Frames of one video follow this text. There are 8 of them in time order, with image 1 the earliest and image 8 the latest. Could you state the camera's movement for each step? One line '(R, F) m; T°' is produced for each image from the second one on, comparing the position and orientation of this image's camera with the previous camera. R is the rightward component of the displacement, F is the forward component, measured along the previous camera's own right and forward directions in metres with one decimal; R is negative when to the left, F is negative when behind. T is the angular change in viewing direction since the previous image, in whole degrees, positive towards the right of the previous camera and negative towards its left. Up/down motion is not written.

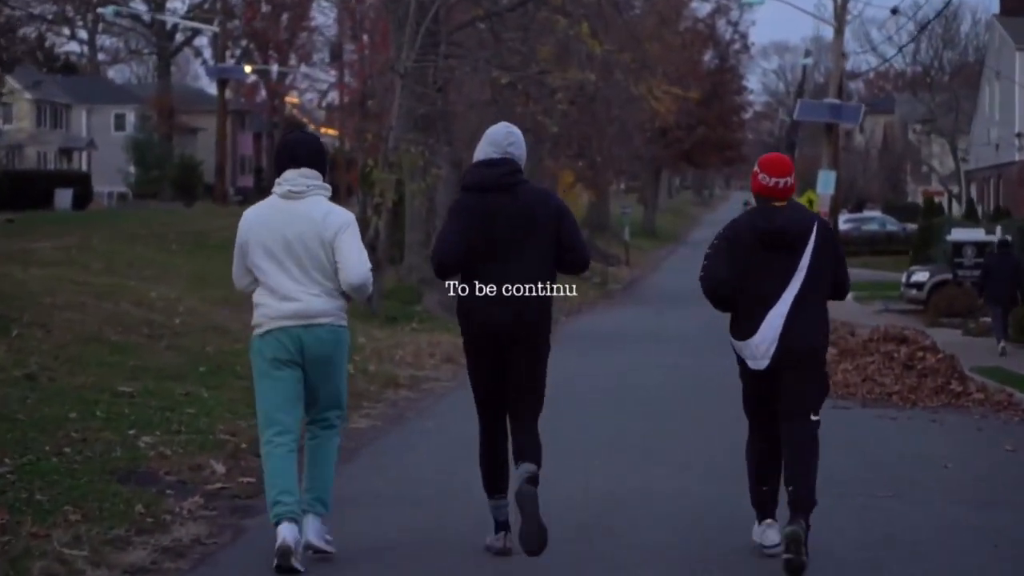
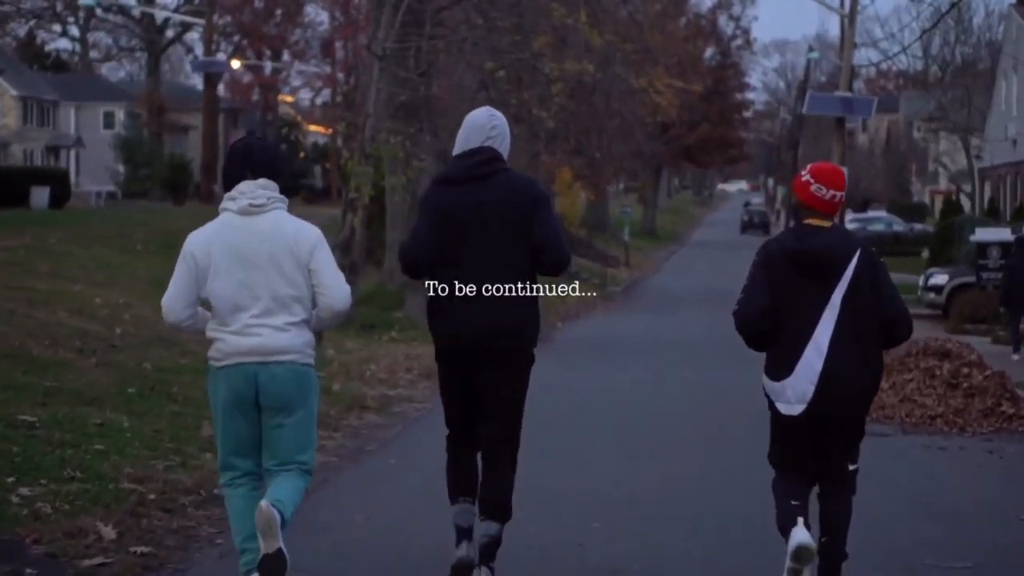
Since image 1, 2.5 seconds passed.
(+0.1, +1.9) m; 0°
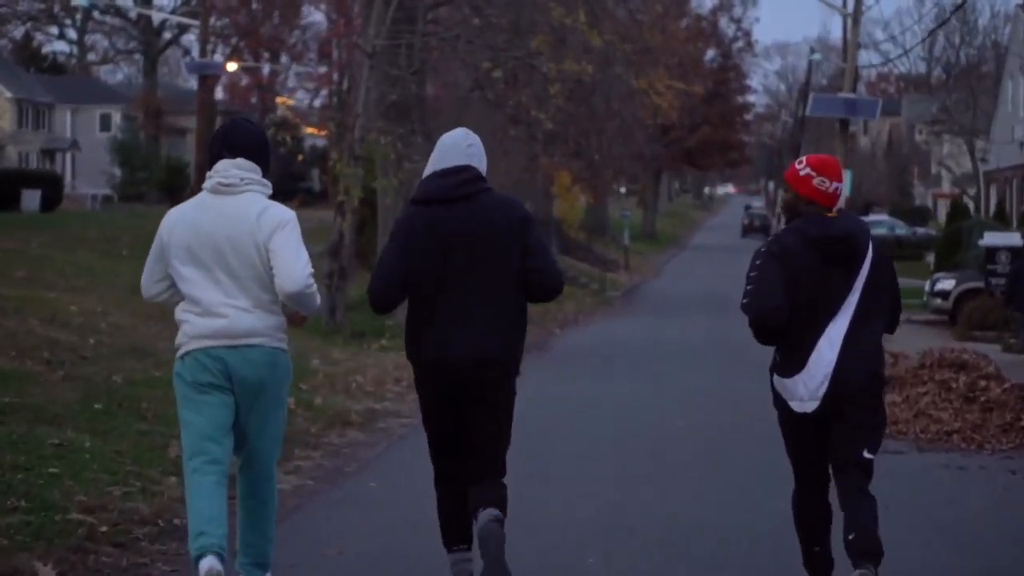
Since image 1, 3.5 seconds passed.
(+0.1, +0.7) m; 0°
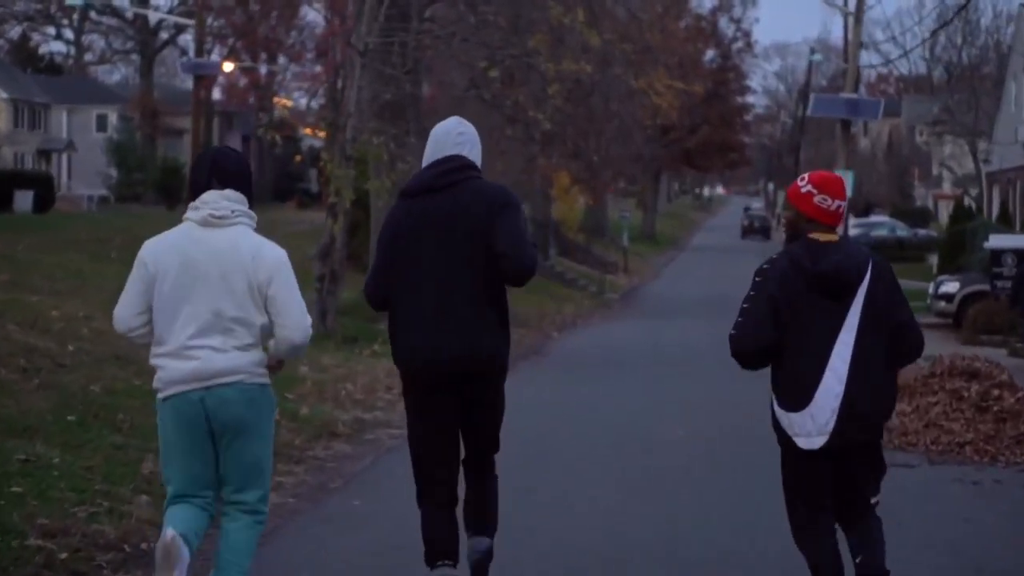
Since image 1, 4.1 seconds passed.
(0.0, +0.5) m; 0°
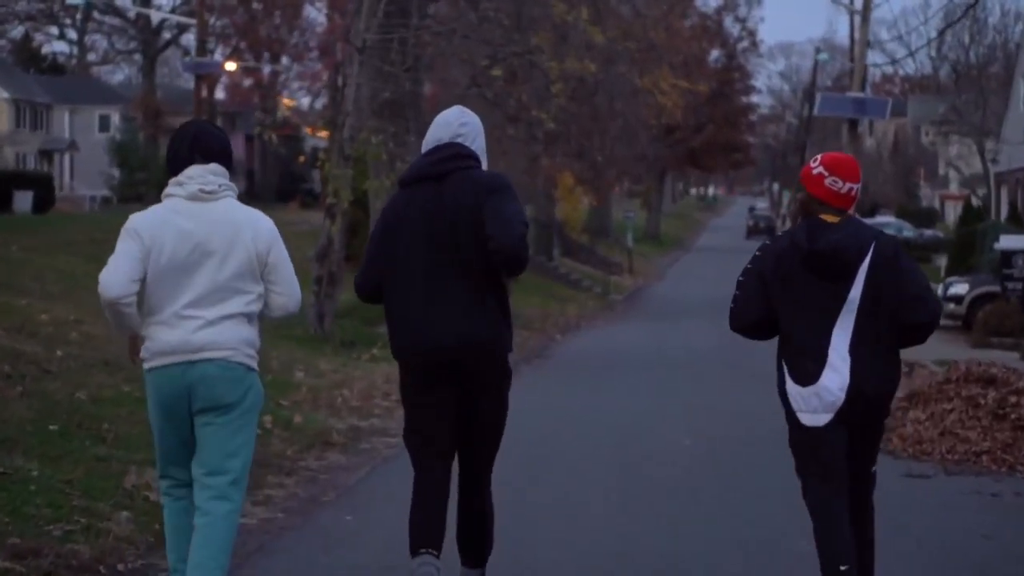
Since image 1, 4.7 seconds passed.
(0.0, +0.4) m; 0°
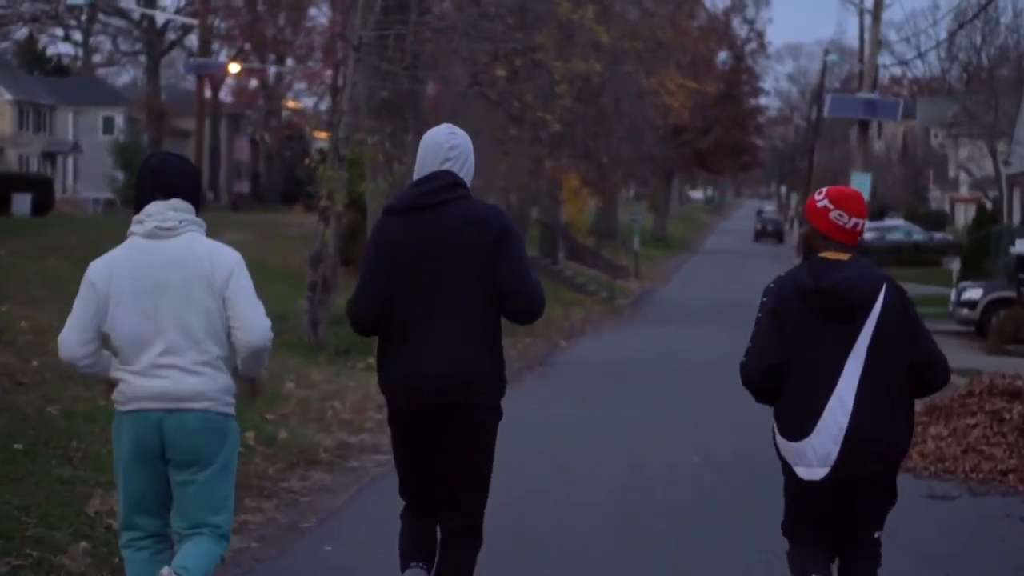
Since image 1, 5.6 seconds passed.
(+0.1, +0.6) m; 0°
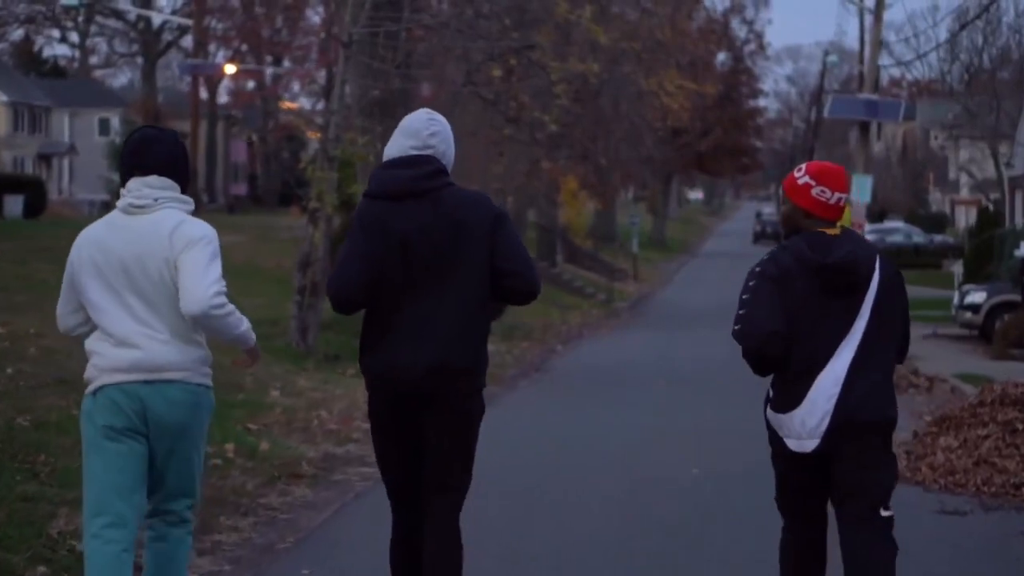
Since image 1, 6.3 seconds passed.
(0.0, +0.4) m; 0°
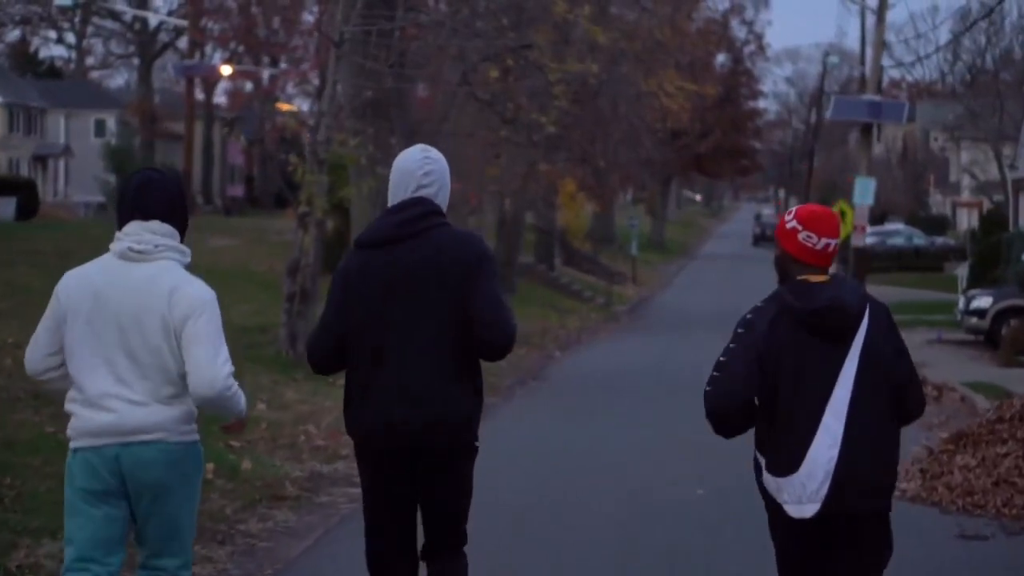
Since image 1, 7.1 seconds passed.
(0.0, +0.5) m; 0°
